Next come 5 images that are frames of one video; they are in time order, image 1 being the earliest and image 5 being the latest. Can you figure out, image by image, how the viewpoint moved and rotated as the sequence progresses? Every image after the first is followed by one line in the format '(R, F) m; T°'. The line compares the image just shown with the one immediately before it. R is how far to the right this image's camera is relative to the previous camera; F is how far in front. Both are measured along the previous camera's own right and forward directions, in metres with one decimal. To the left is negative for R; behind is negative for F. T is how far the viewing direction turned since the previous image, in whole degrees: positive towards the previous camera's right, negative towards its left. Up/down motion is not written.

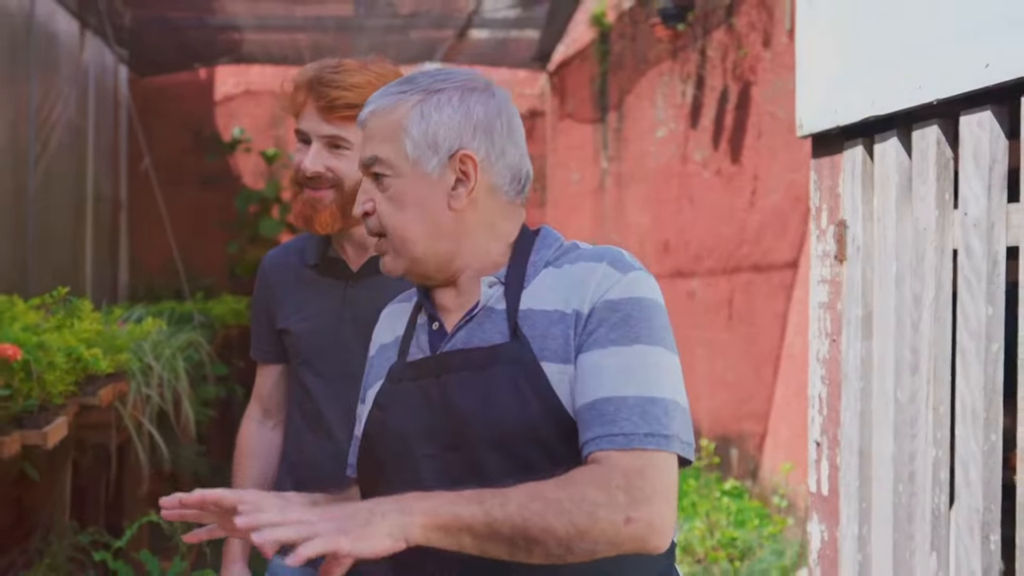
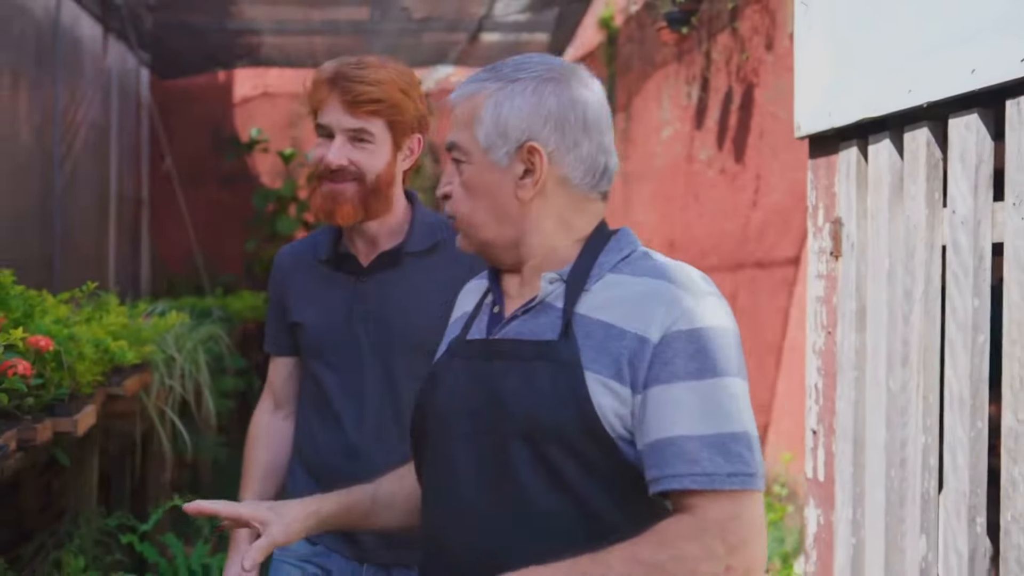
(0.0, -0.1) m; 0°
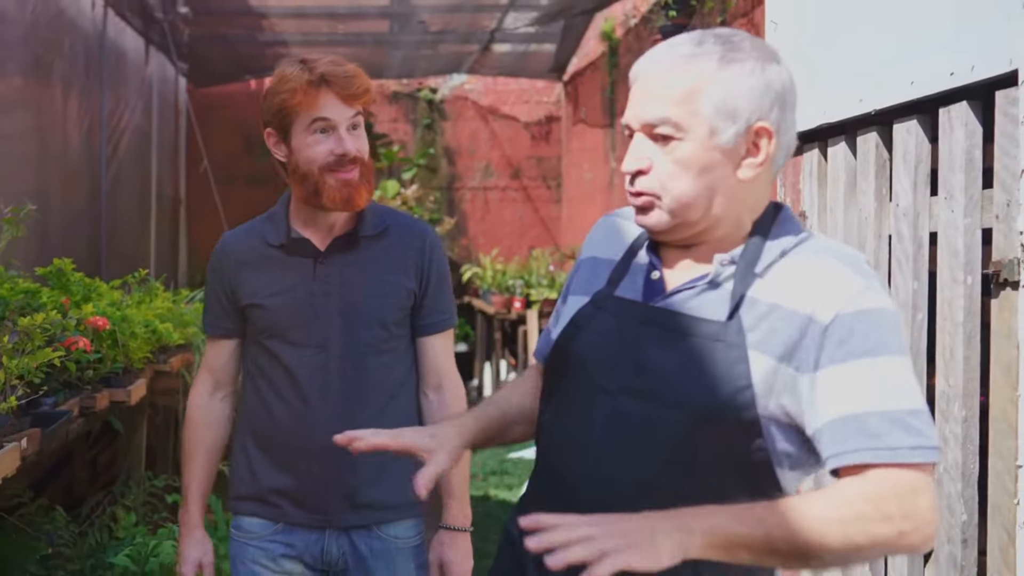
(0.0, -0.3) m; -1°
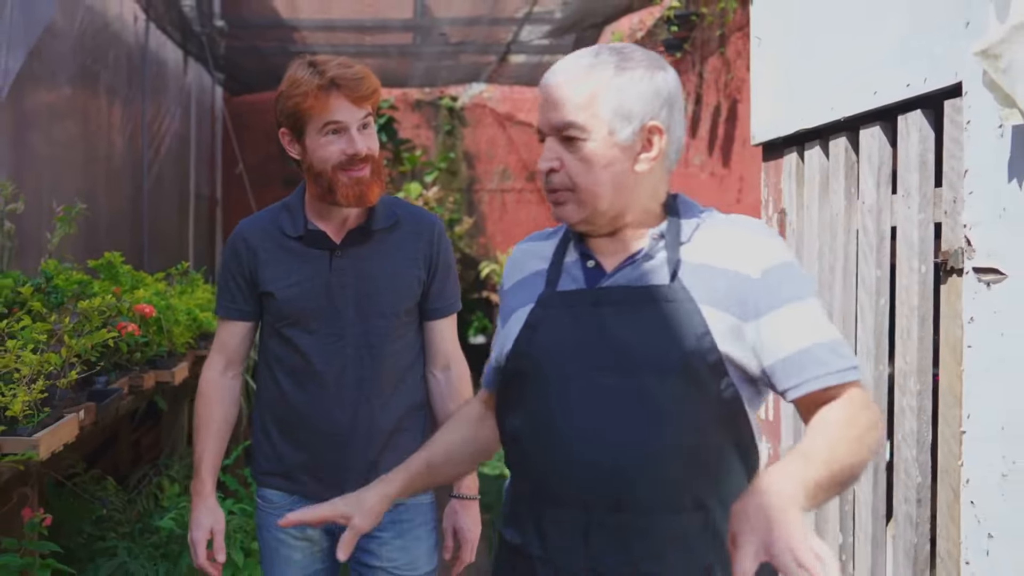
(0.0, -0.3) m; -1°
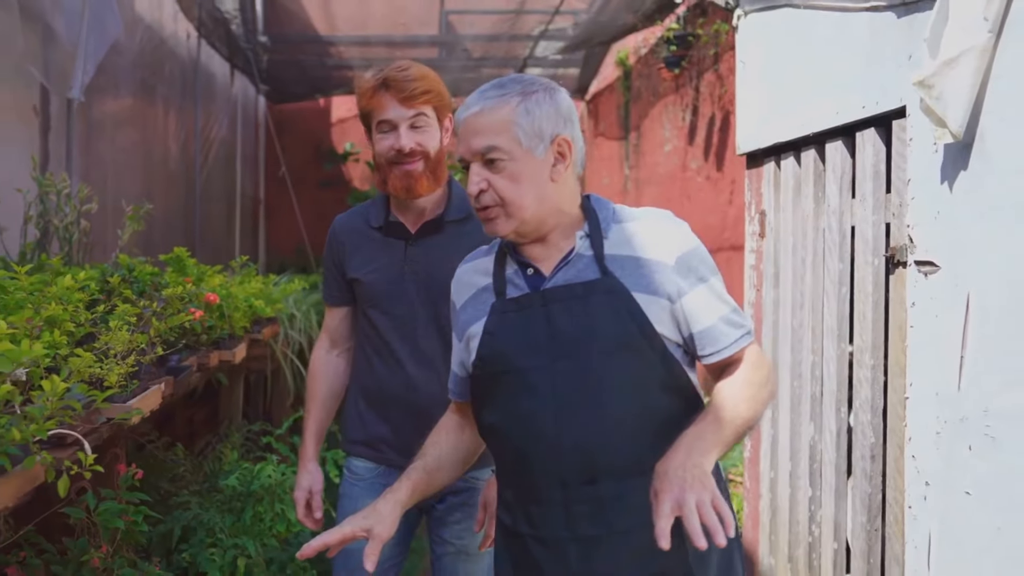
(0.0, -0.5) m; 0°
